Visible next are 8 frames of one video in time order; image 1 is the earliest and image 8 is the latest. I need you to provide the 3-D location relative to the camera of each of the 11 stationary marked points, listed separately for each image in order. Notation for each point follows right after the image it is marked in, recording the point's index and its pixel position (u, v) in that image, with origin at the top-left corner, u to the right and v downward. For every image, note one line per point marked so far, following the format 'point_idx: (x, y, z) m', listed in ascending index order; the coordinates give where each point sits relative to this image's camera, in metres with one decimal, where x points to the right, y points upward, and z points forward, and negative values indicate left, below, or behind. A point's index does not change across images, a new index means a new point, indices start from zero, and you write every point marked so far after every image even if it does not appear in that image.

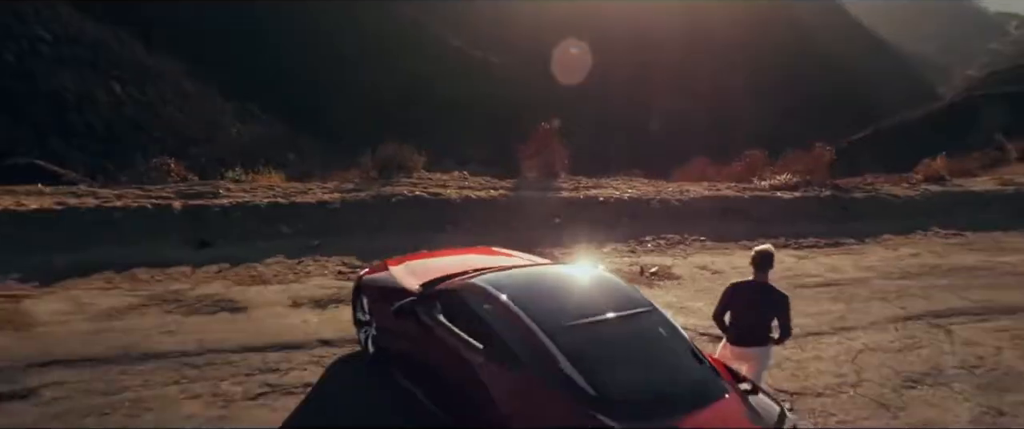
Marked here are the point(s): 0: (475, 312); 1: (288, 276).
0: (-0.2, -0.4, +3.1) m
1: (-1.4, -0.4, +5.3) m
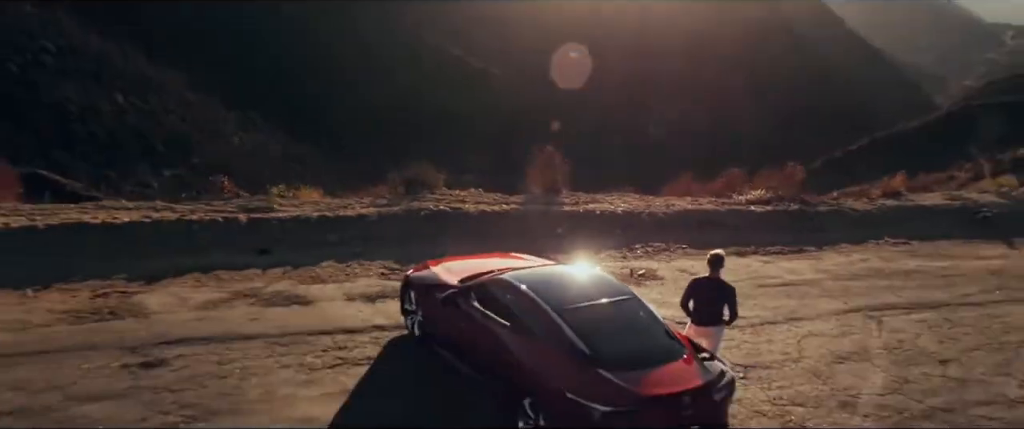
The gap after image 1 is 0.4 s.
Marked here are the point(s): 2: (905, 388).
0: (-0.1, -0.4, +4.2) m
1: (-1.4, -0.5, +6.4) m
2: (+2.3, -1.0, +4.9) m
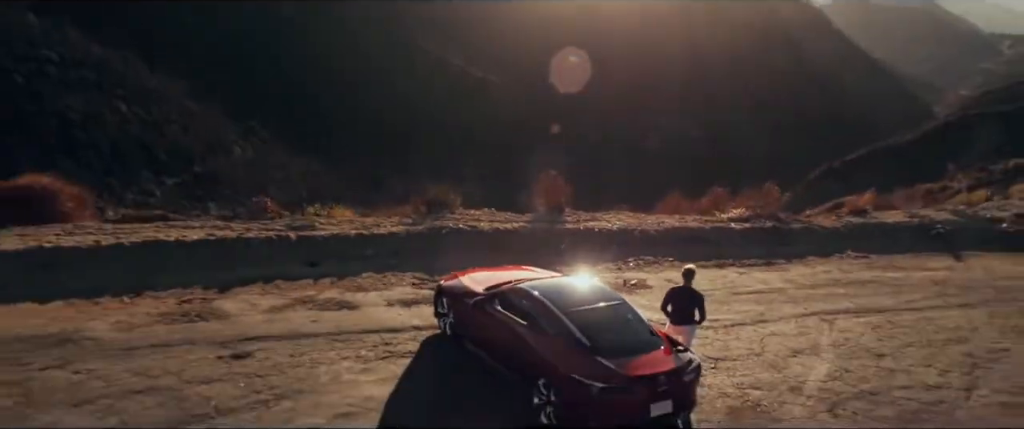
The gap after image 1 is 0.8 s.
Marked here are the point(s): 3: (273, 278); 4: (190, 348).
0: (0.0, -0.6, +5.4) m
1: (-1.2, -0.7, +7.6) m
2: (+2.5, -1.2, +6.1) m
3: (-2.2, -0.6, +7.6) m
4: (-2.4, -1.0, +6.0) m
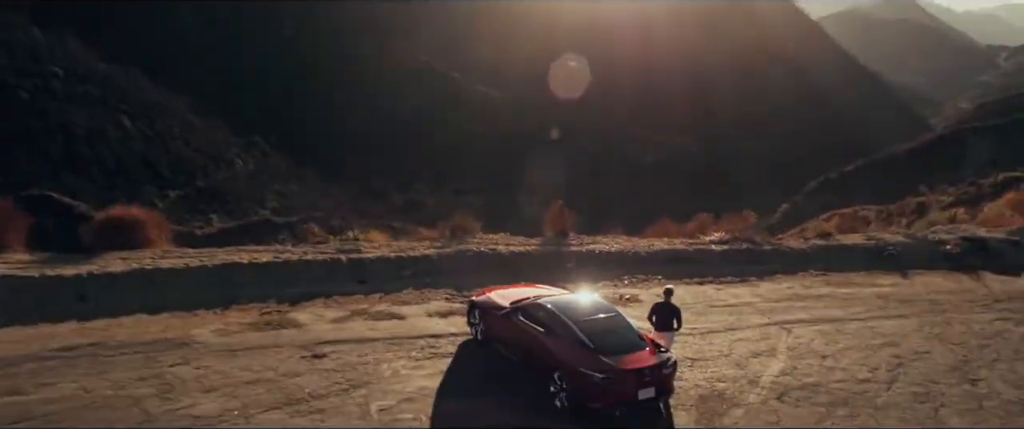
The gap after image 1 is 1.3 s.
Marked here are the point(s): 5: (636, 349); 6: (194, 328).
0: (+0.2, -0.9, +7.0) m
1: (-1.1, -1.0, +9.2) m
2: (+2.6, -1.5, +7.7) m
3: (-2.0, -0.9, +9.2) m
4: (-2.2, -1.3, +7.6) m
5: (+1.0, -1.0, +6.5) m
6: (-3.2, -1.1, +8.1) m
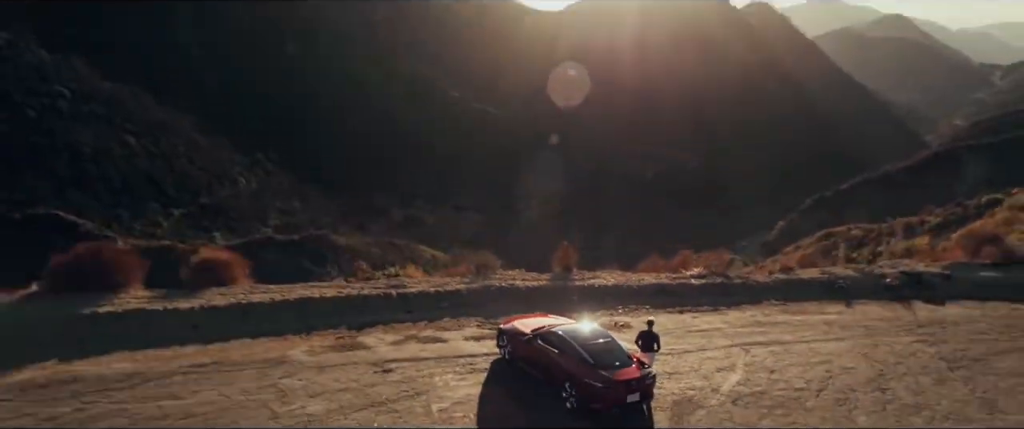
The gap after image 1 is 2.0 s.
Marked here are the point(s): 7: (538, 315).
0: (+0.5, -1.4, +9.5) m
1: (-0.8, -1.6, +11.6) m
2: (+2.9, -2.1, +10.2) m
3: (-1.8, -1.5, +11.7) m
4: (-2.0, -1.9, +10.0) m
5: (+1.3, -1.6, +8.9) m
6: (-2.9, -1.7, +10.5) m
7: (+0.3, -1.4, +11.3) m
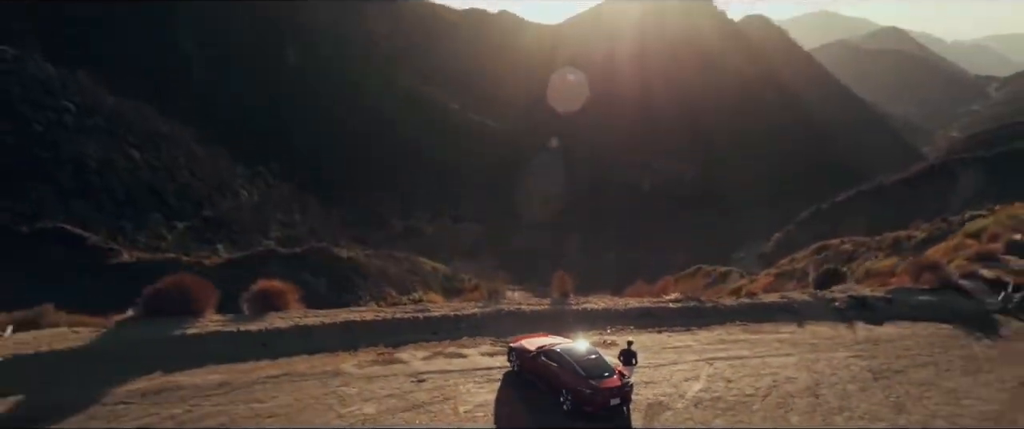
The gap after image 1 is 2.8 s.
0: (+0.6, -2.1, +12.0) m
1: (-0.7, -2.3, +14.2) m
2: (+3.0, -2.8, +12.7) m
3: (-1.7, -2.2, +14.2) m
4: (-1.9, -2.5, +12.6) m
5: (+1.4, -2.3, +11.5) m
6: (-2.8, -2.4, +13.0) m
7: (+0.4, -2.1, +13.9) m
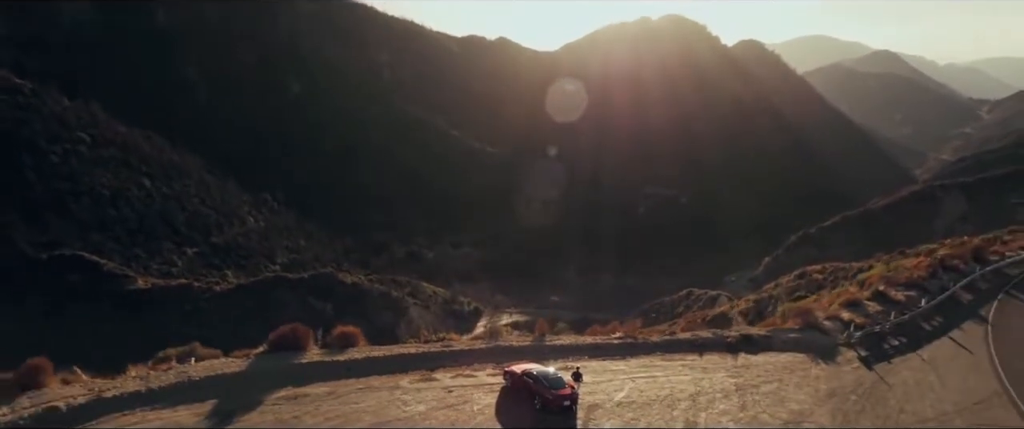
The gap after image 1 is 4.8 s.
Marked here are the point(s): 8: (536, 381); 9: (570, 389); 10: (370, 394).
0: (+0.4, -3.9, +19.8) m
1: (-0.8, -4.2, +22.0) m
2: (+2.9, -4.6, +20.5) m
3: (-1.8, -4.1, +22.0) m
4: (-2.0, -4.4, +20.4) m
5: (+1.3, -4.1, +19.3) m
6: (-2.9, -4.3, +20.8) m
7: (+0.3, -4.0, +21.7) m
8: (+0.6, -4.1, +19.4) m
9: (+1.3, -4.1, +19.4) m
10: (-3.5, -4.4, +19.9) m
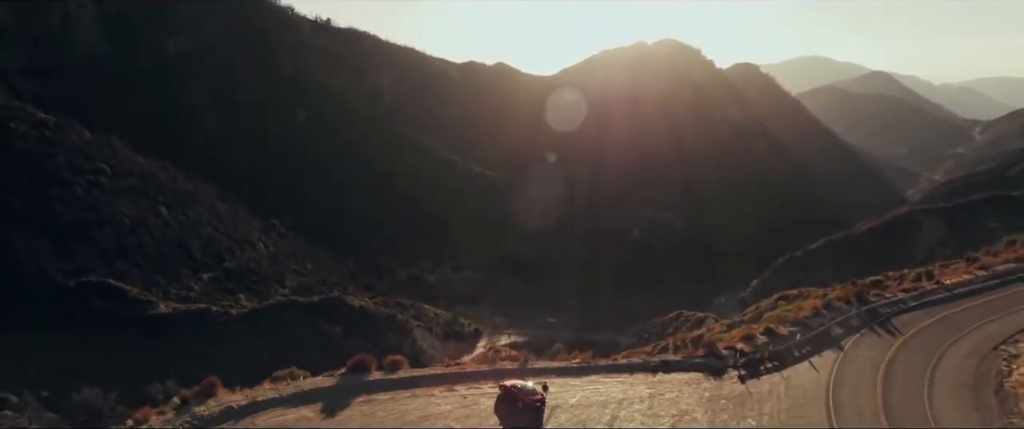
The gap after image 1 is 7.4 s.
0: (+0.1, -6.7, +31.6) m
1: (-1.1, -7.0, +33.8) m
2: (+2.6, -7.4, +32.3) m
3: (-2.1, -7.0, +33.8) m
4: (-2.3, -7.2, +32.1) m
5: (+1.0, -6.9, +31.1) m
6: (-3.2, -7.1, +32.6) m
7: (0.0, -6.8, +33.5) m
8: (+0.3, -6.9, +31.2) m
9: (+1.0, -6.9, +31.2) m
10: (-3.8, -7.2, +31.6) m
